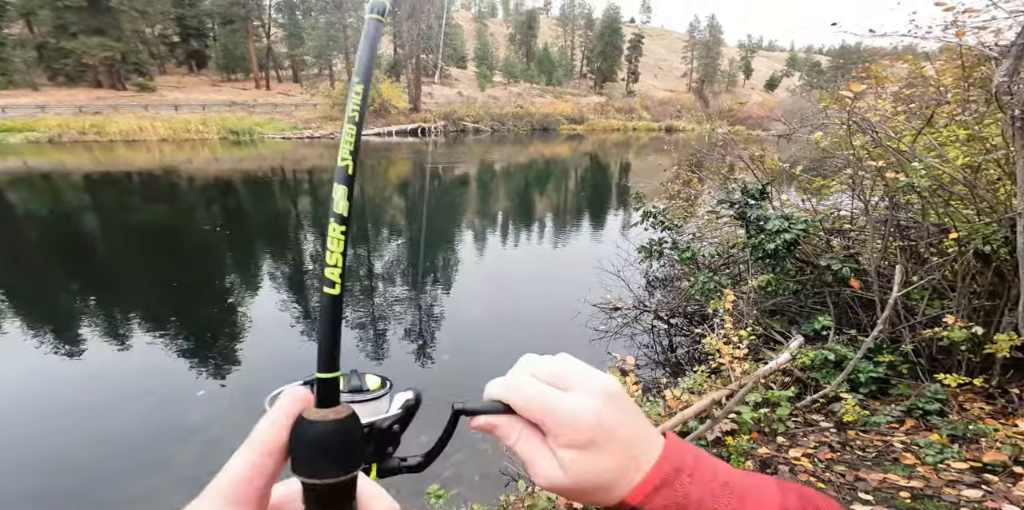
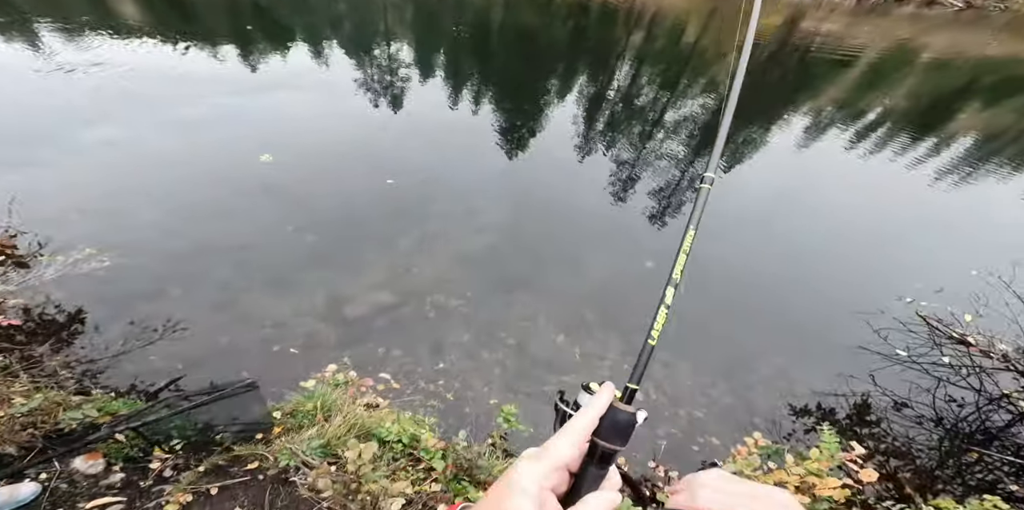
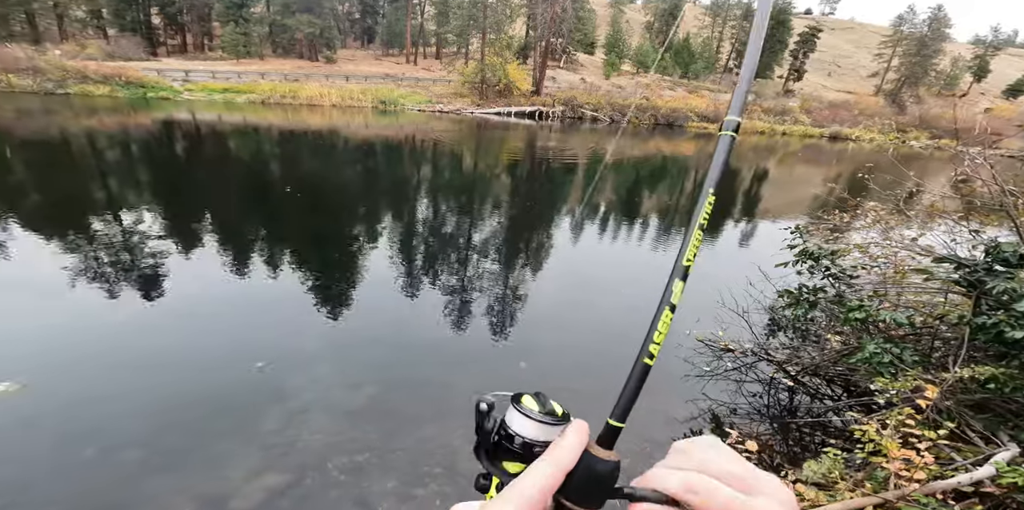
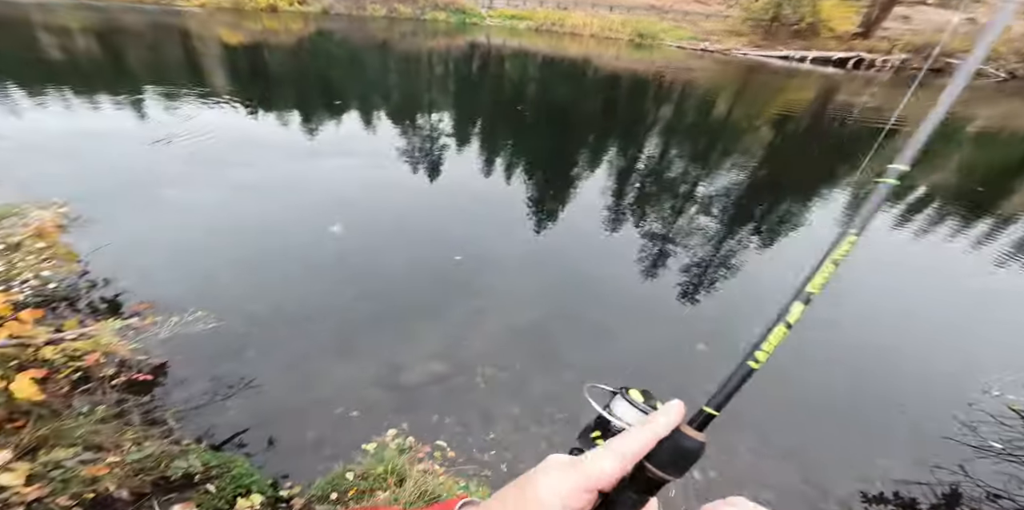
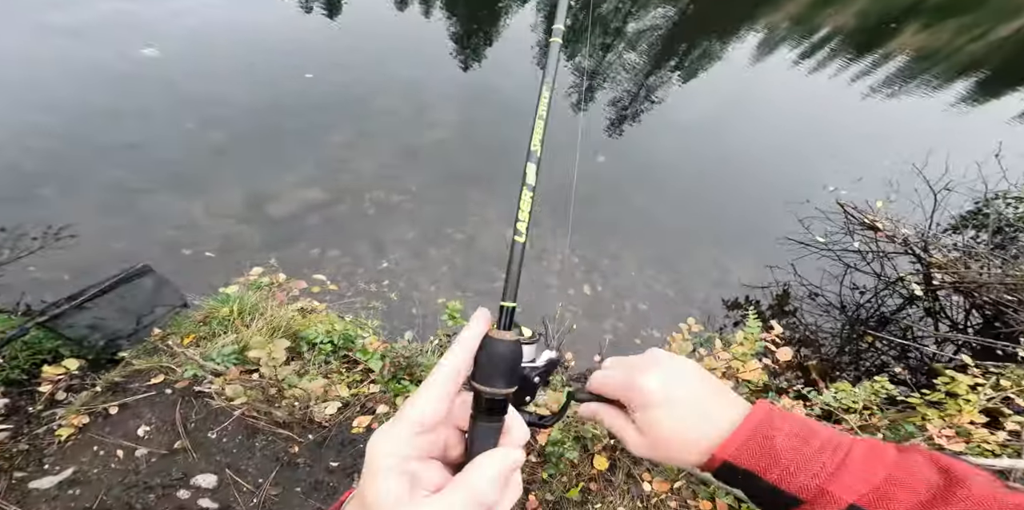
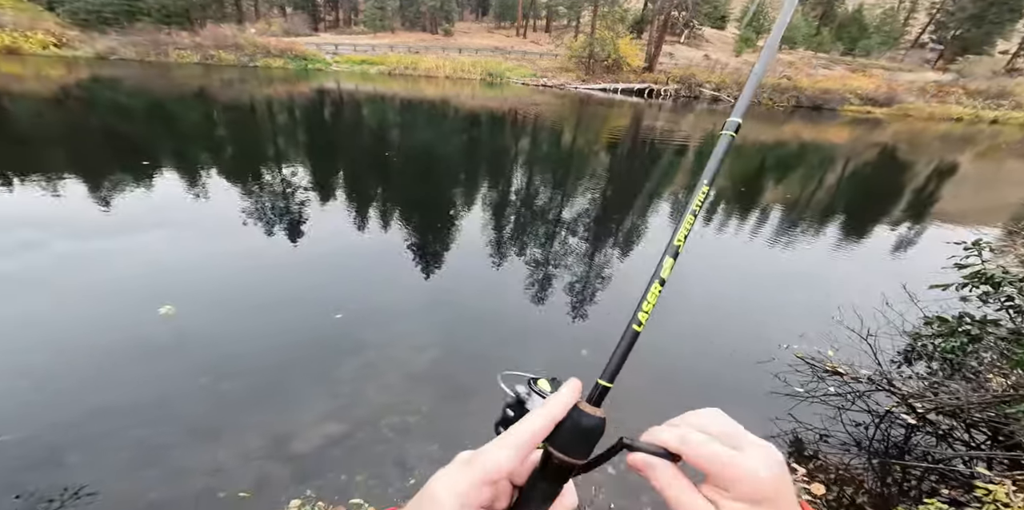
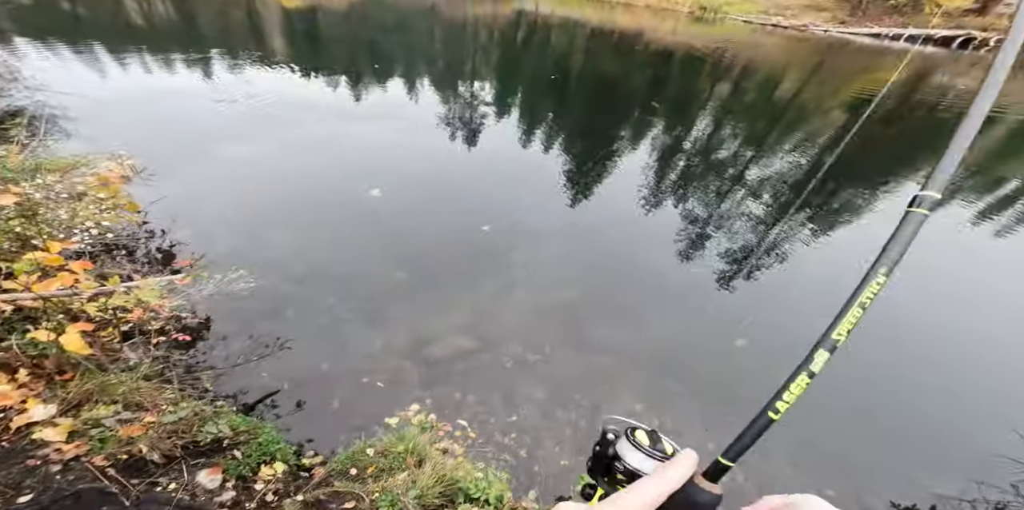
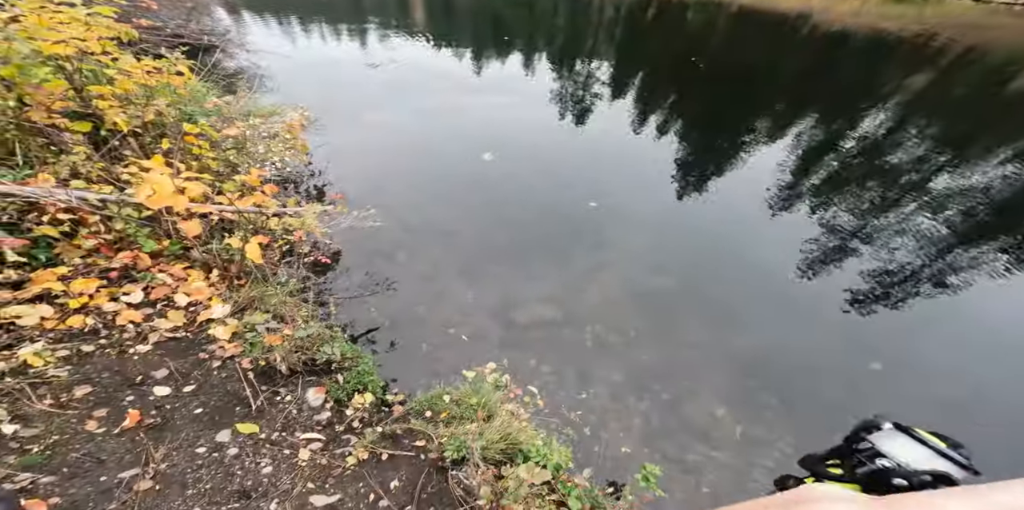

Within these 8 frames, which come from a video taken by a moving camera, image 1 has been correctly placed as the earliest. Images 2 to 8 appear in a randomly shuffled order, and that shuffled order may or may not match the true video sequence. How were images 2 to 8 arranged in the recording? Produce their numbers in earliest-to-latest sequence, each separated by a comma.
3, 6, 4, 8, 7, 2, 5
